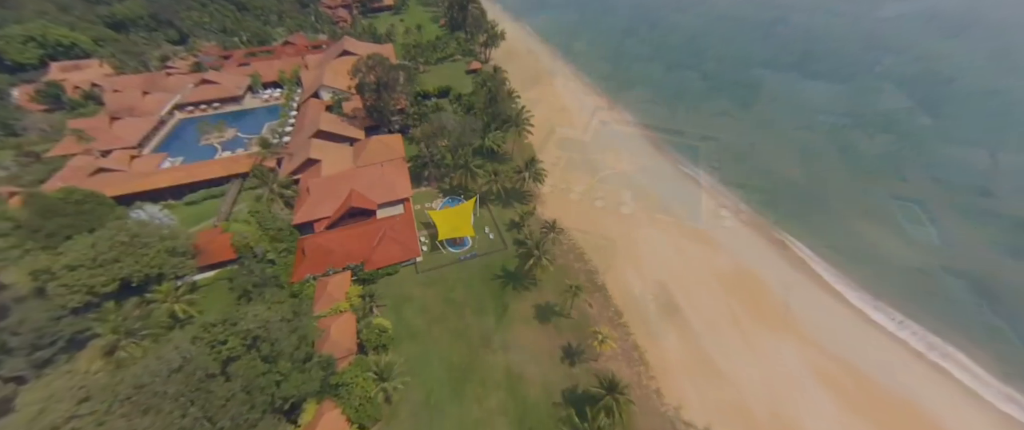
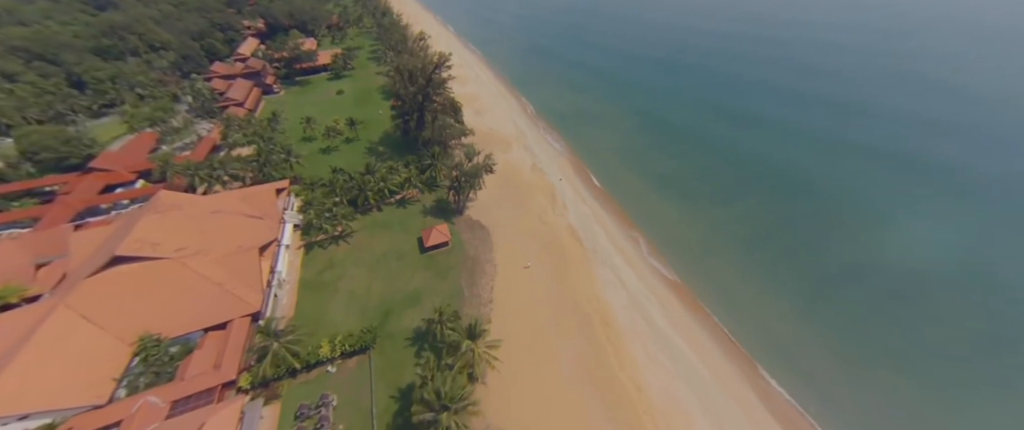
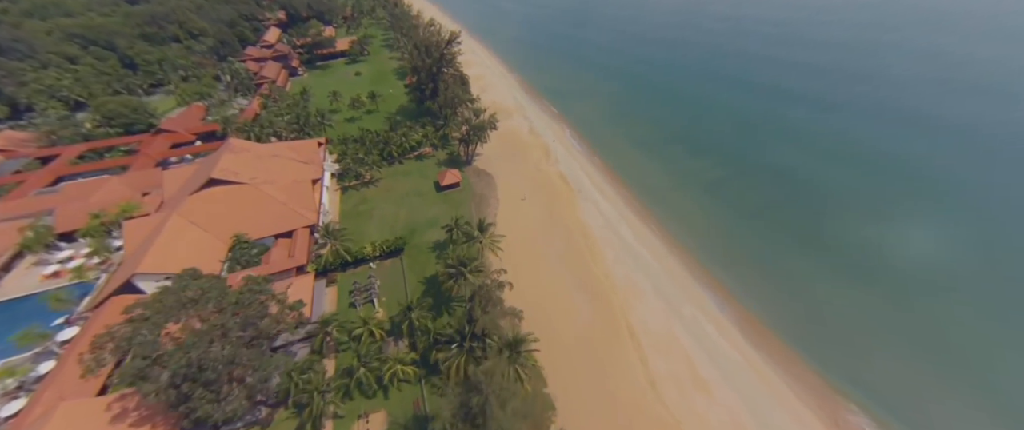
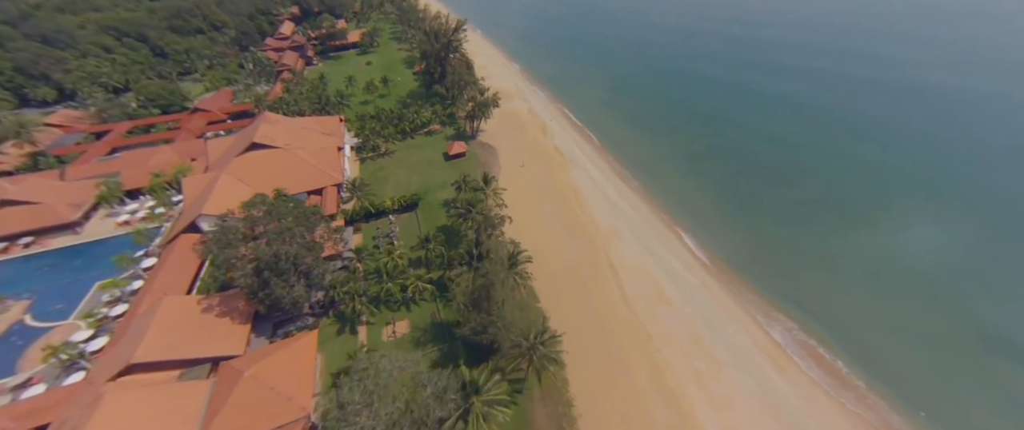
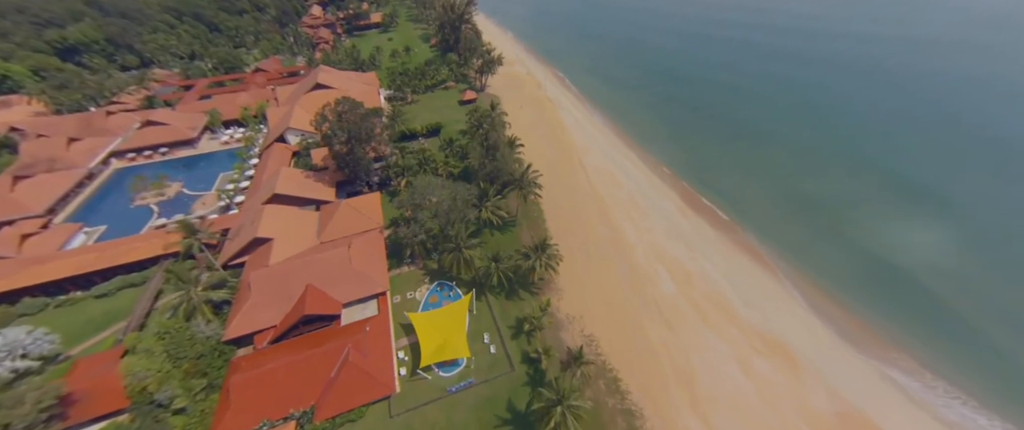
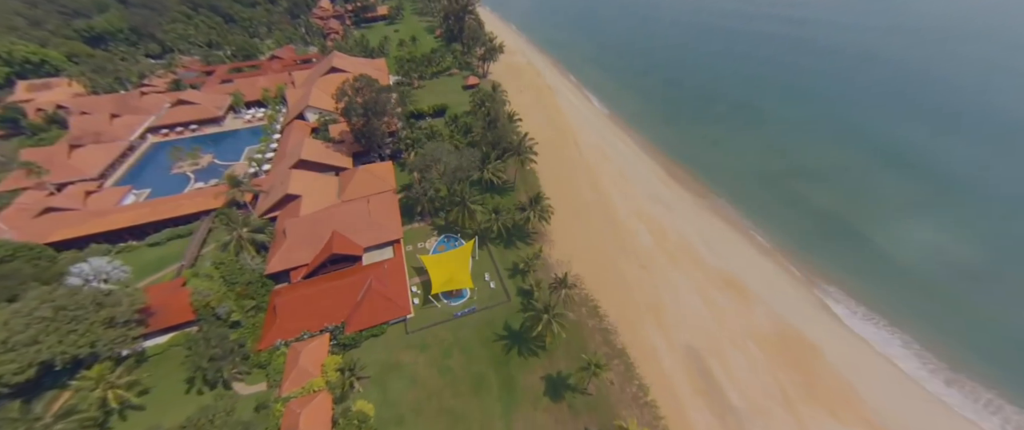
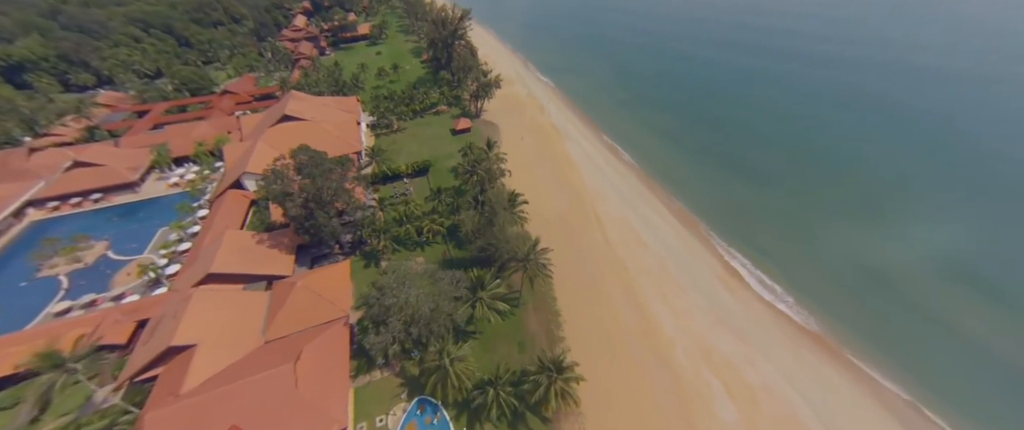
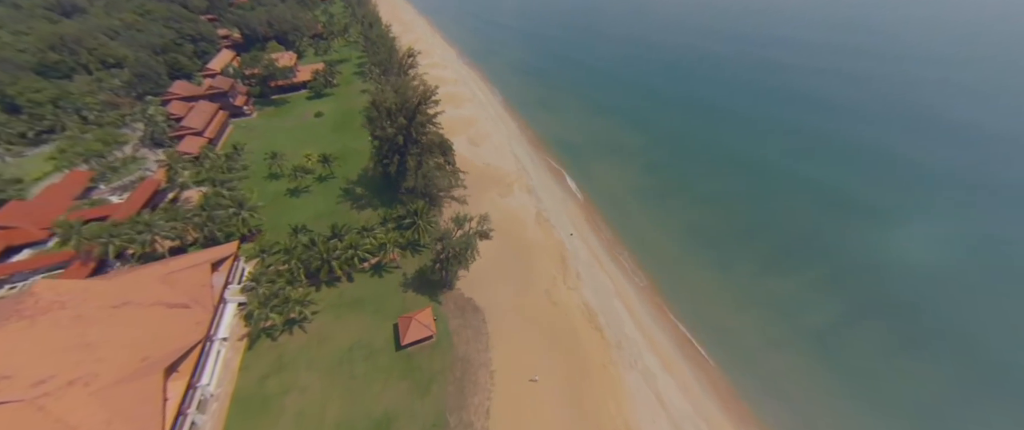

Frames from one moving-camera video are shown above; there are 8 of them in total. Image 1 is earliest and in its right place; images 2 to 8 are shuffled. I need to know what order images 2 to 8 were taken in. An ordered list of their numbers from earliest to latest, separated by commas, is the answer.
6, 5, 7, 4, 3, 2, 8
